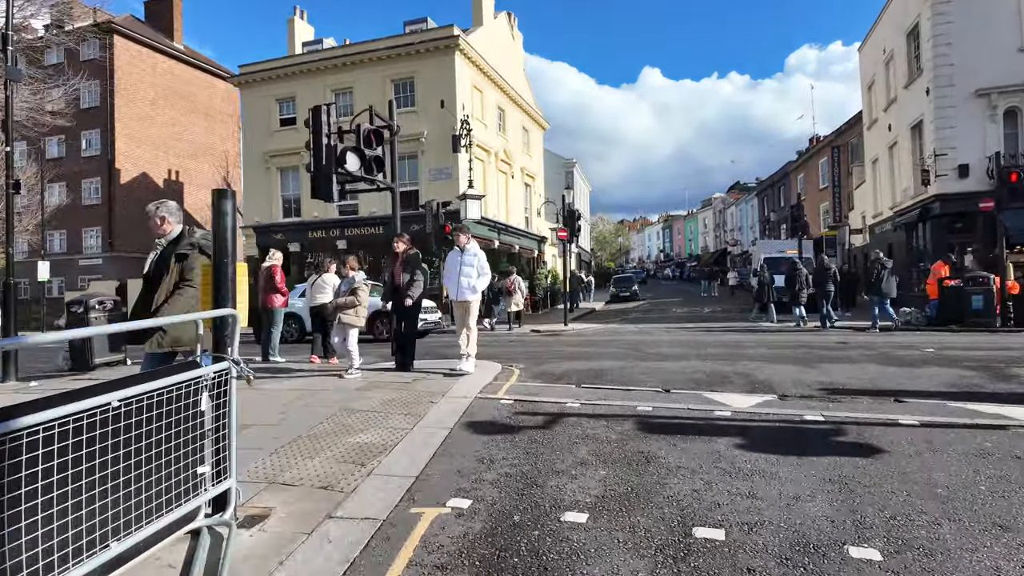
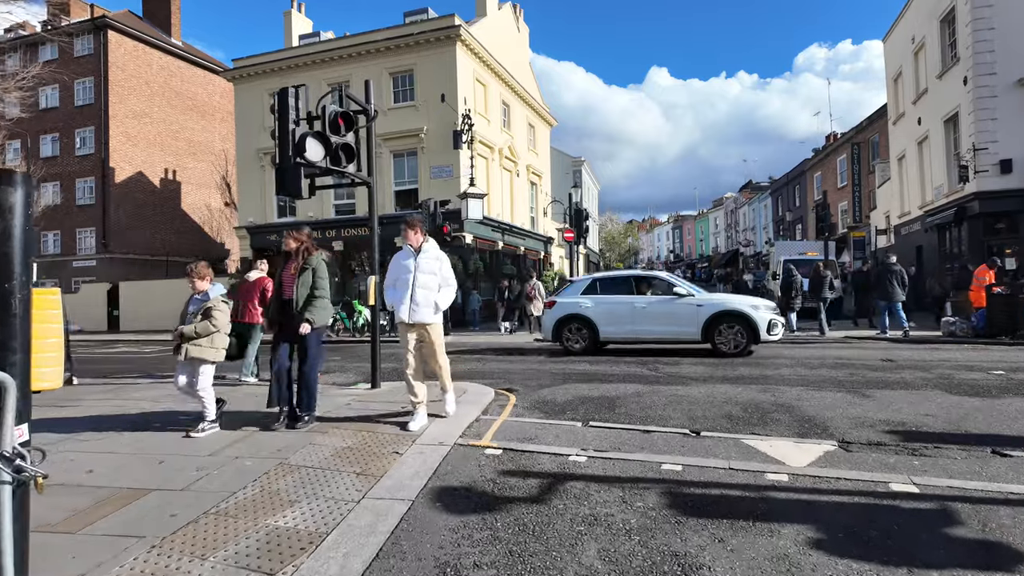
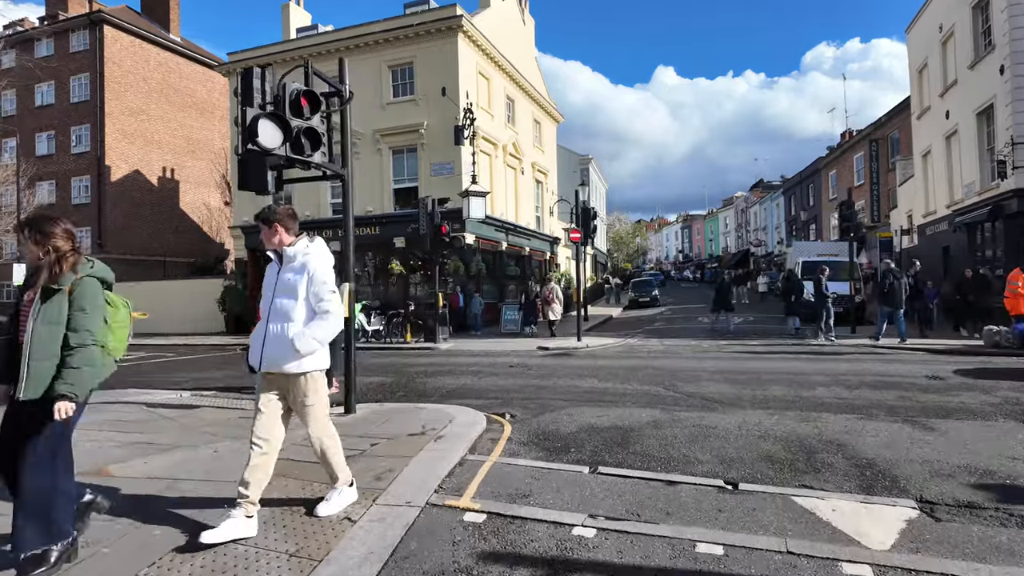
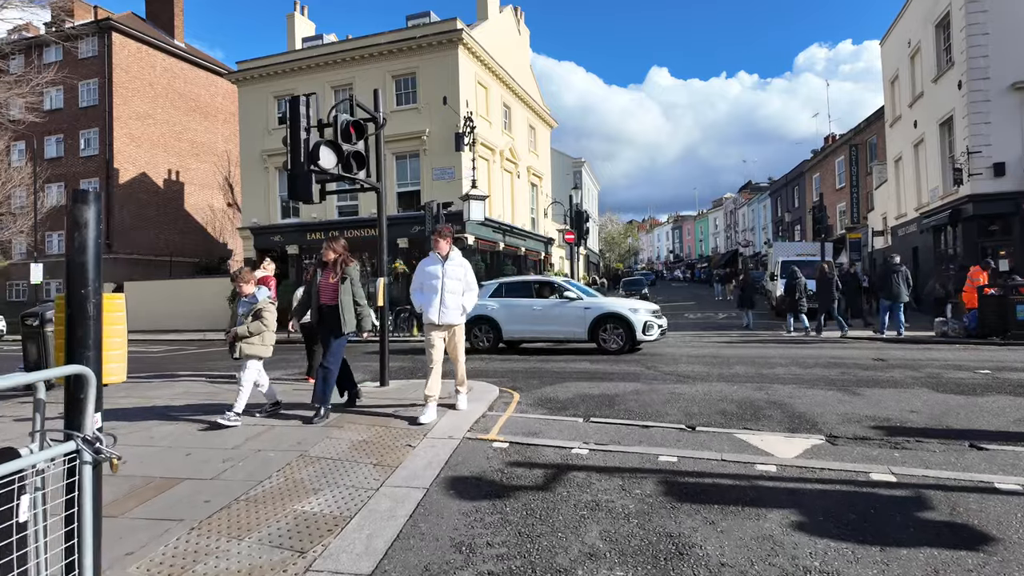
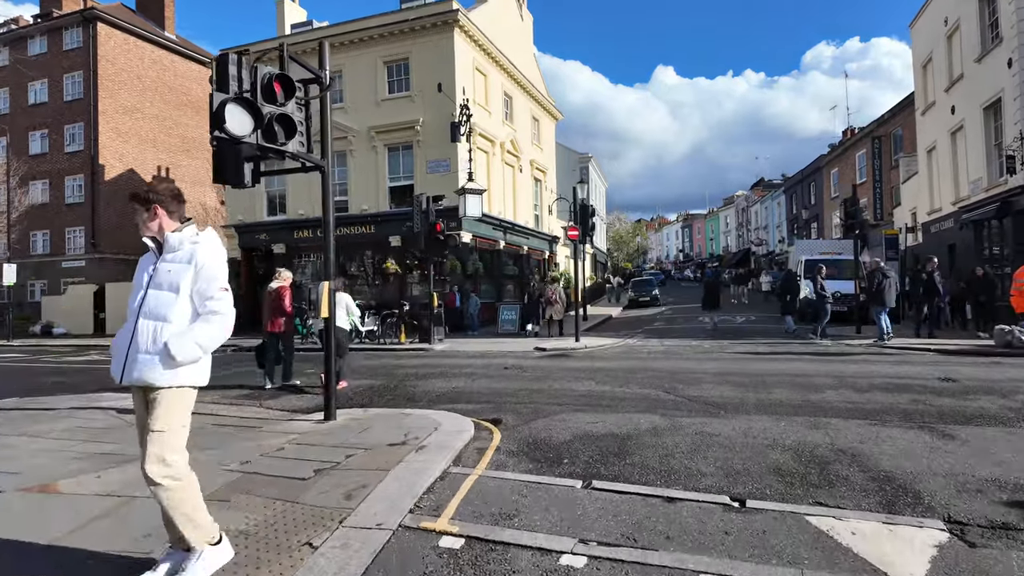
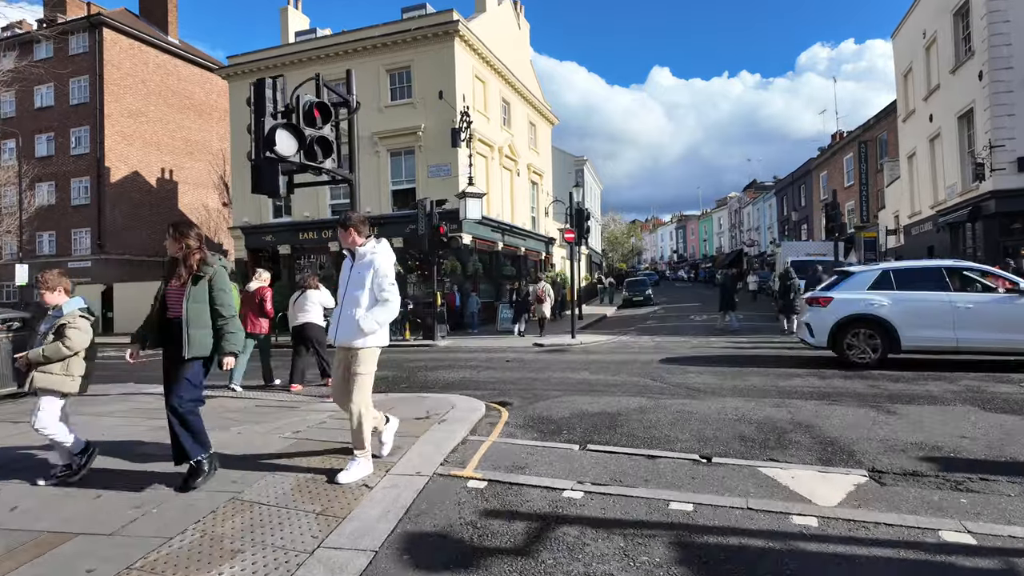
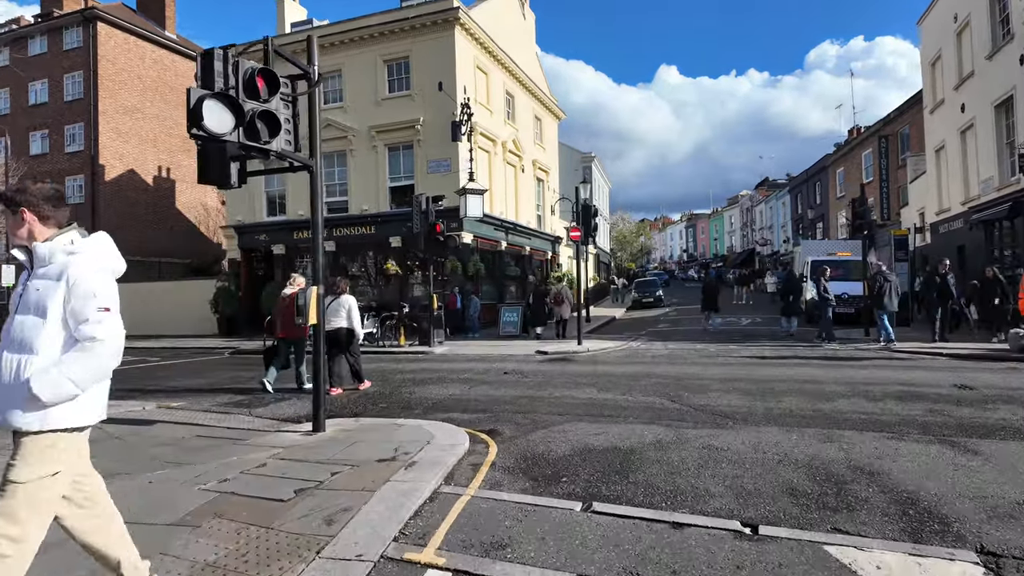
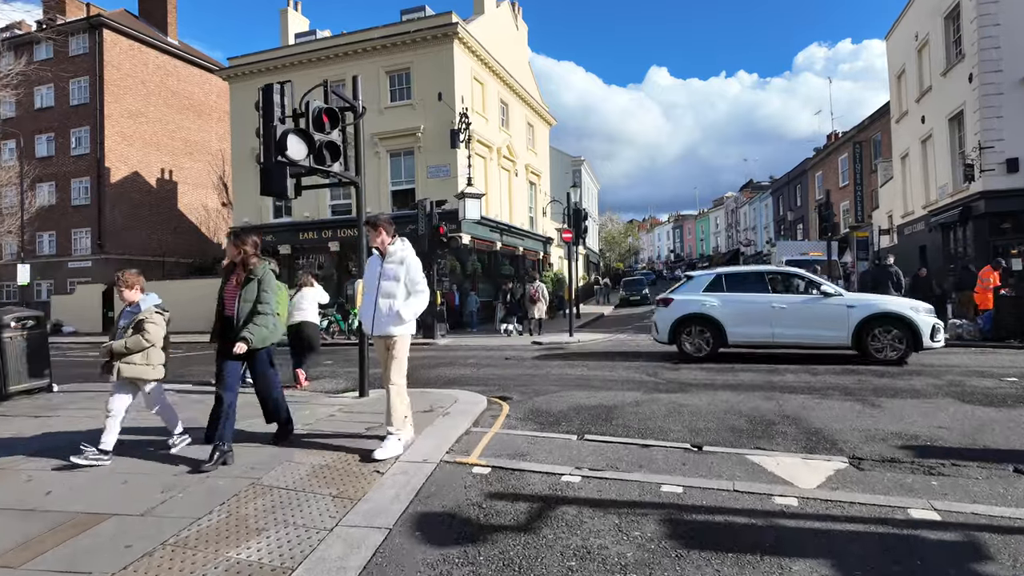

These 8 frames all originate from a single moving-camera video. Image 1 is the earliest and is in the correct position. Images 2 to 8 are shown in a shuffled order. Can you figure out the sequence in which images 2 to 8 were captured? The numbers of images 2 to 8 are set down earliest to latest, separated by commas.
4, 2, 8, 6, 3, 5, 7
